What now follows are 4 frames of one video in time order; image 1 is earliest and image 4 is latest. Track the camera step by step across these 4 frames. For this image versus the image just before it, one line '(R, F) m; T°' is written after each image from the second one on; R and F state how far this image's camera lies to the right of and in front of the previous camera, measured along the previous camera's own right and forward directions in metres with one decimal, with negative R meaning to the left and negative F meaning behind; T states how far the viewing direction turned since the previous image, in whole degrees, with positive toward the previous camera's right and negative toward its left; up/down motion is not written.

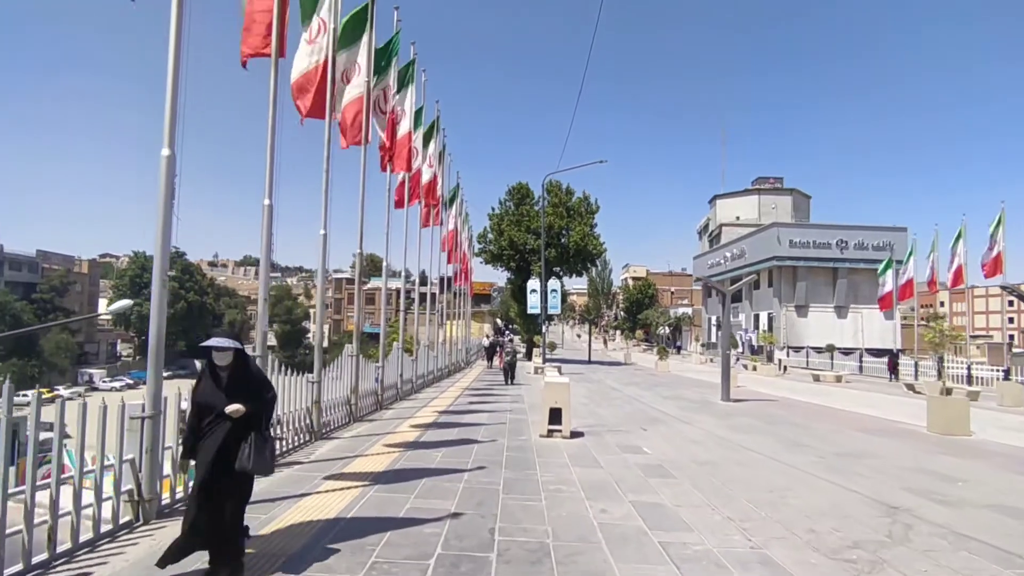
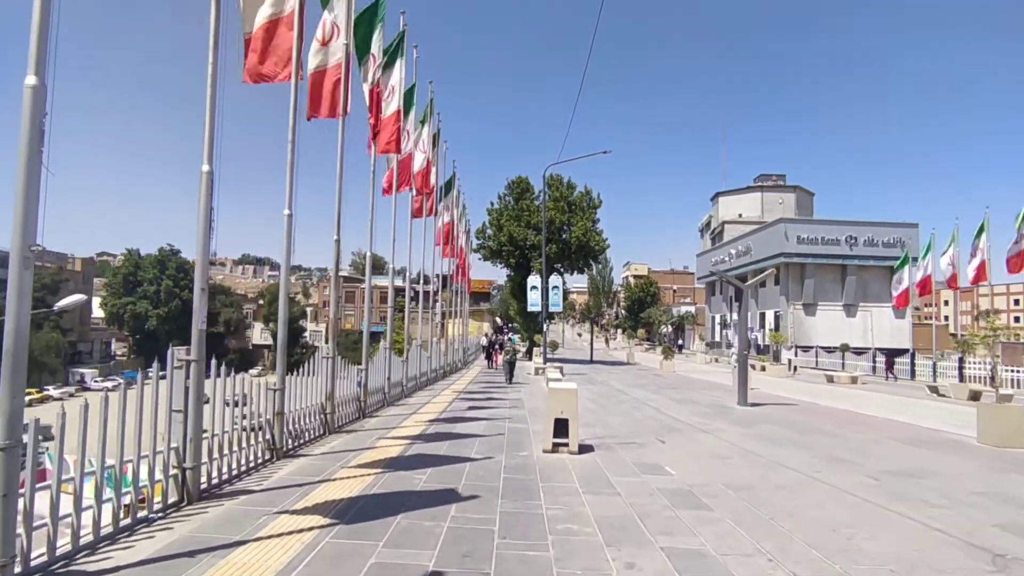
(0.0, +1.4) m; 0°
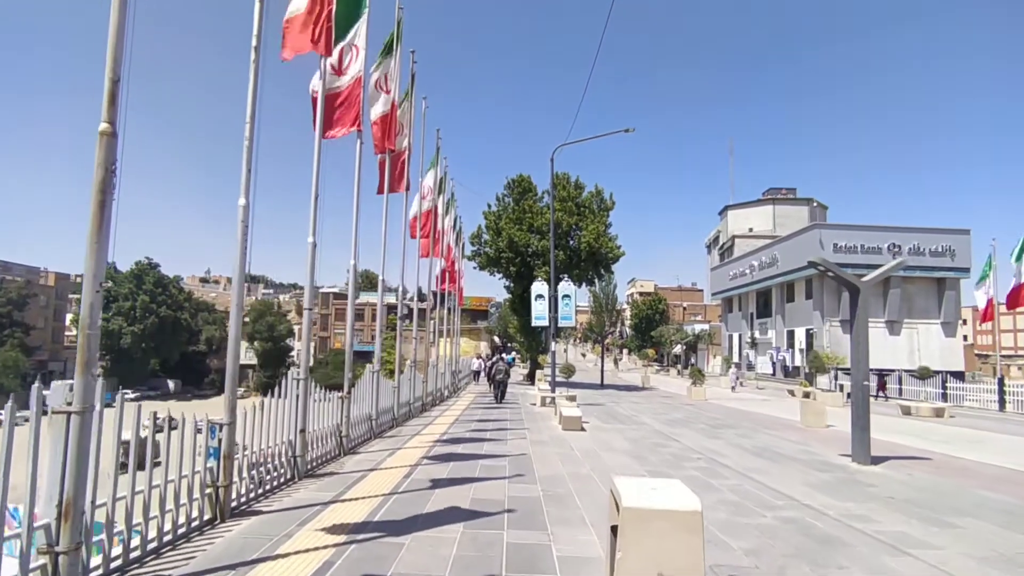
(0.0, +5.7) m; 0°
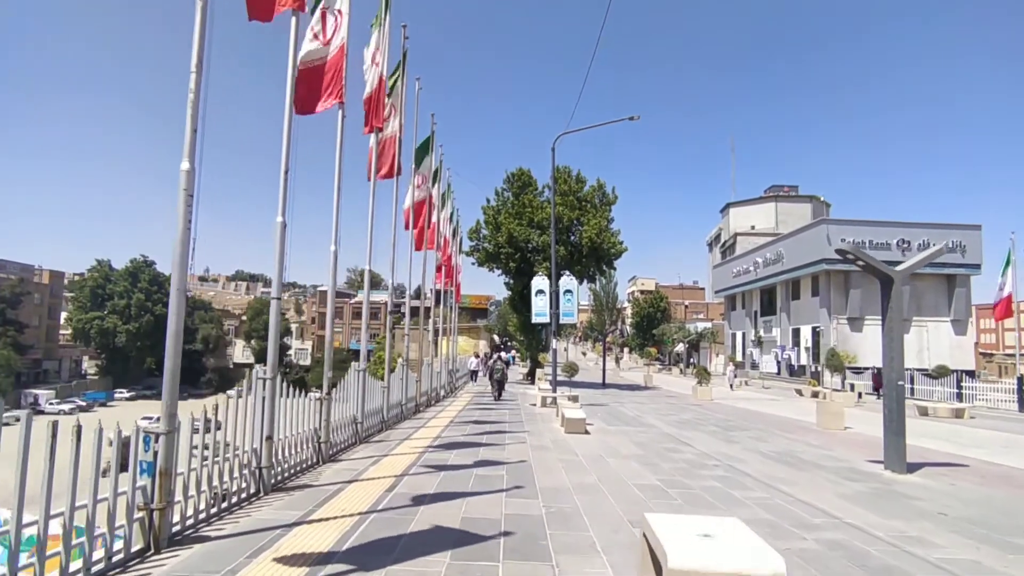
(0.0, +1.1) m; 0°
